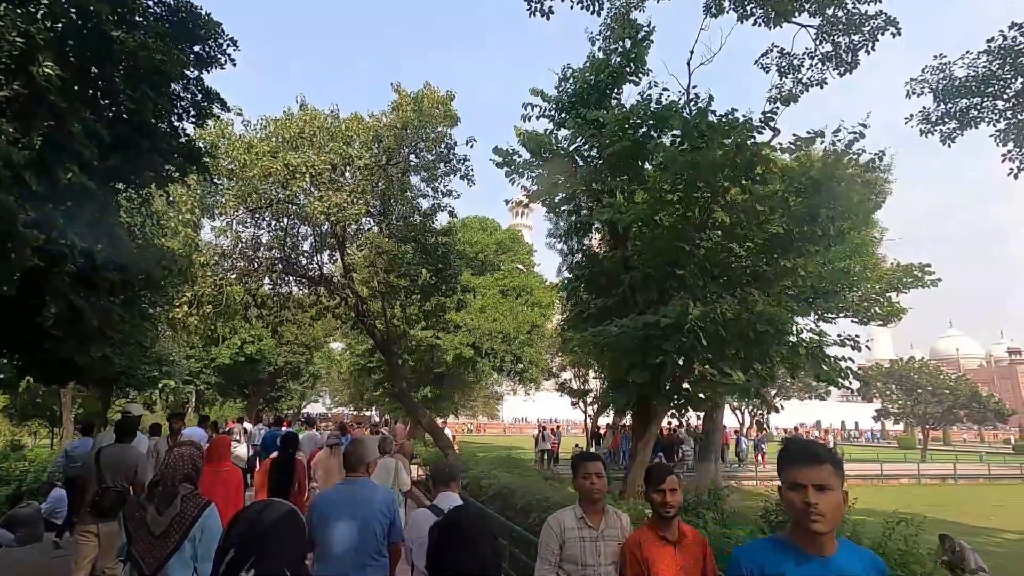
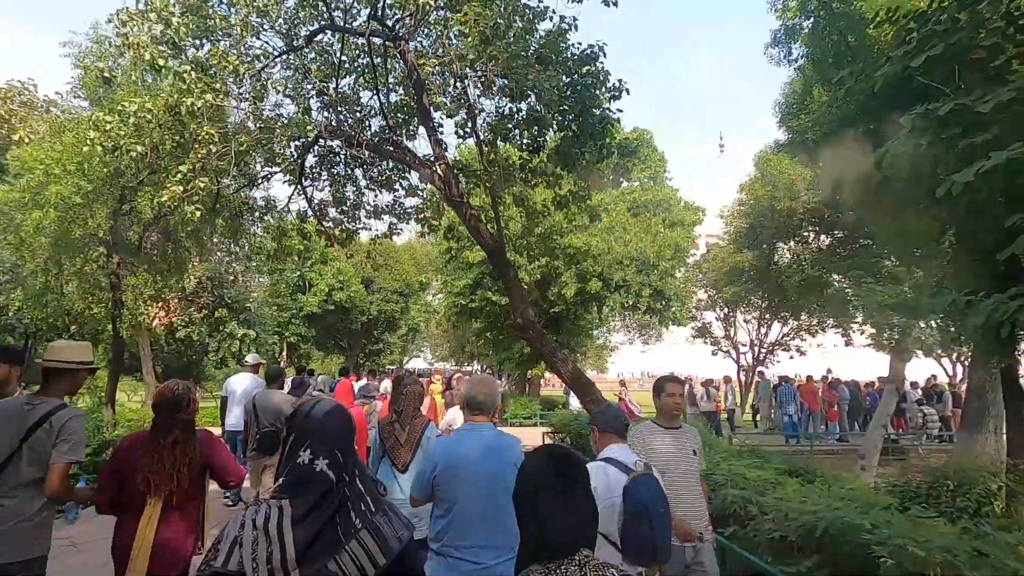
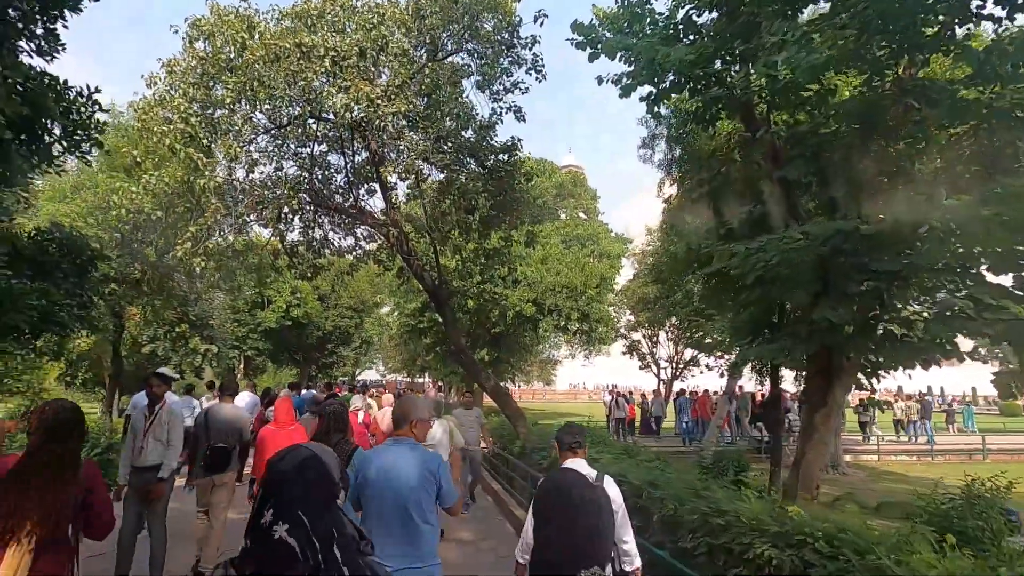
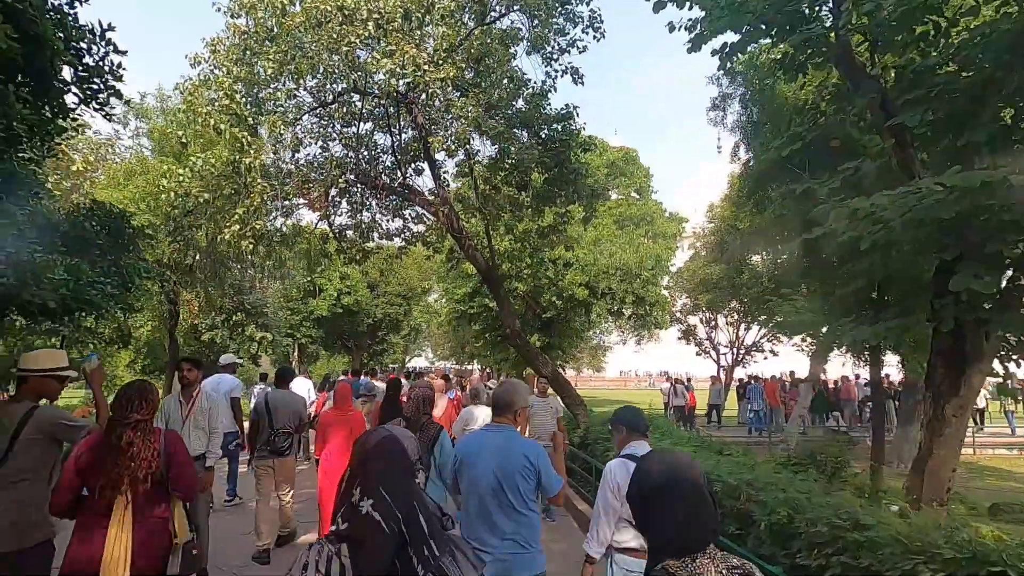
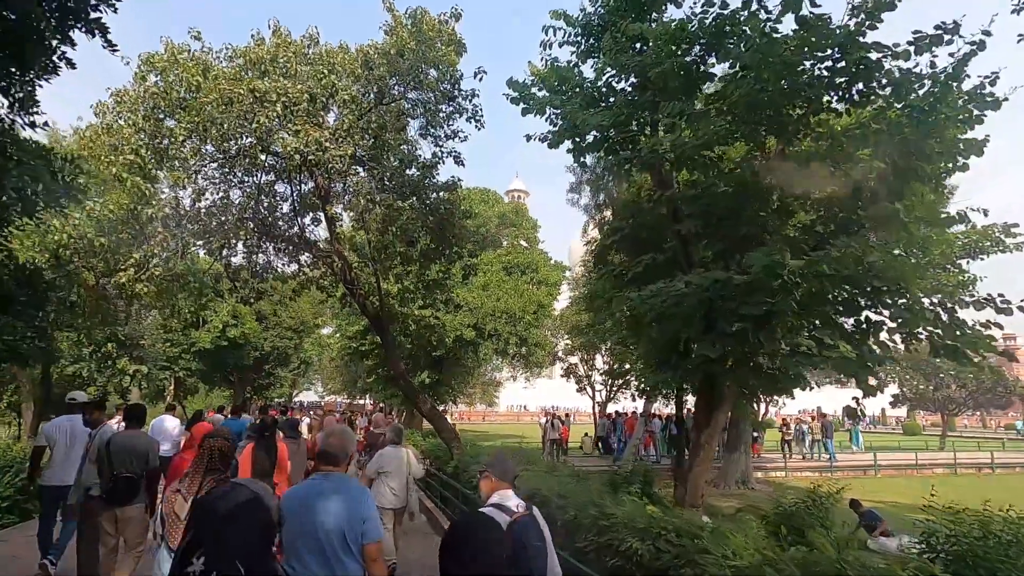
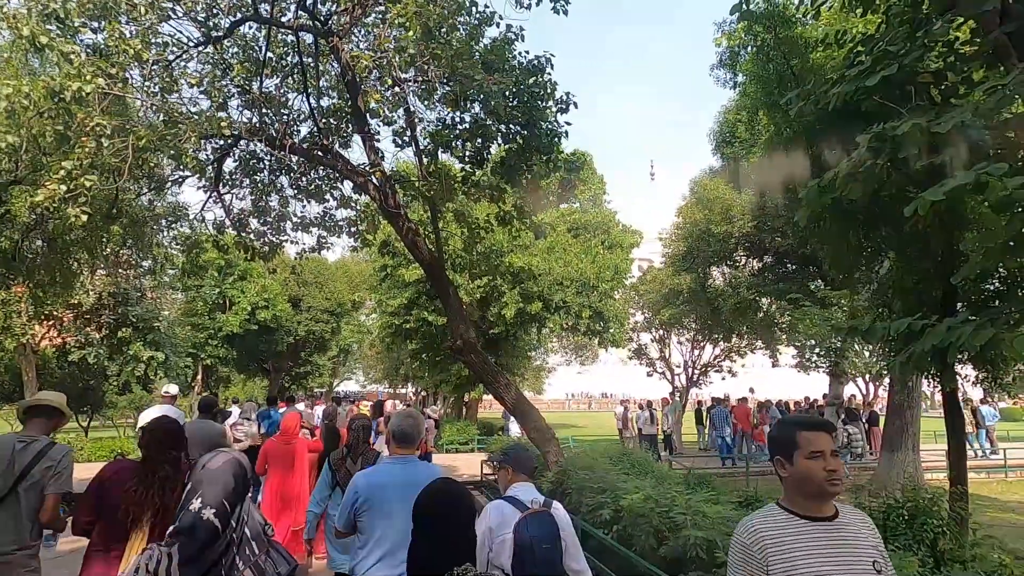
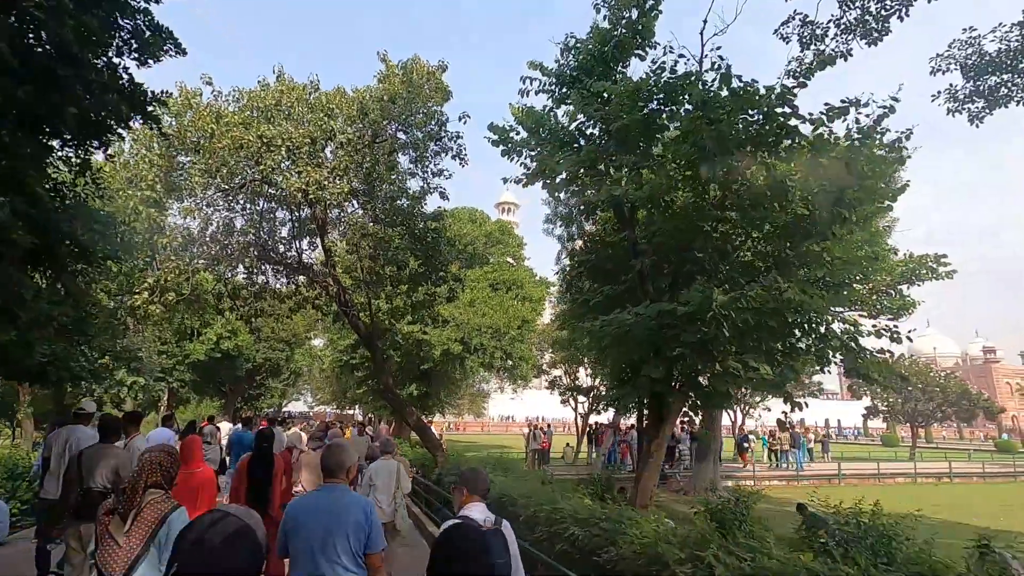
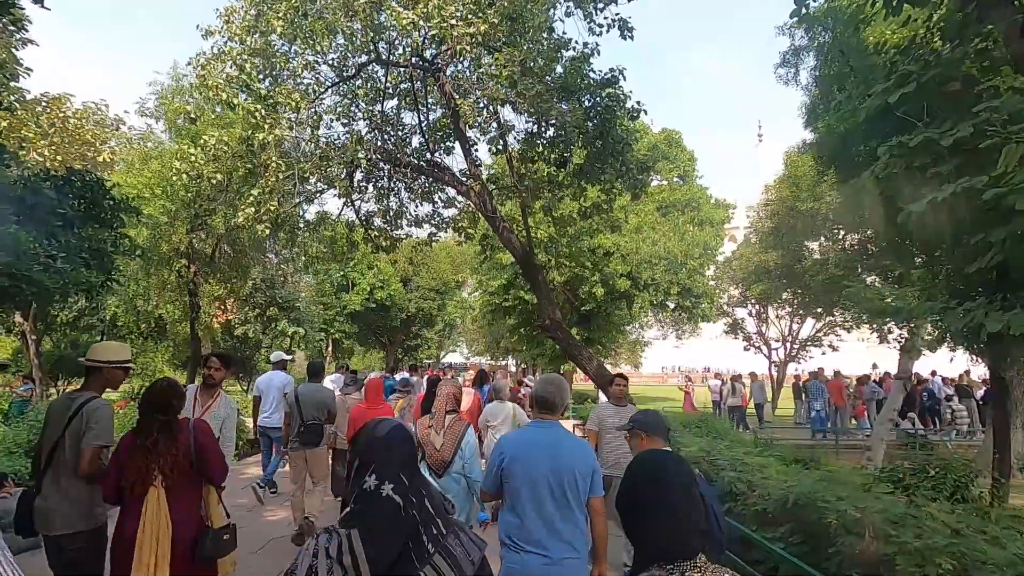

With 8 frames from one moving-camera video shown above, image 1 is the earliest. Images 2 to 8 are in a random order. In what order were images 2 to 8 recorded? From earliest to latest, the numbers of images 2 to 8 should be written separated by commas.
7, 5, 3, 4, 8, 2, 6
